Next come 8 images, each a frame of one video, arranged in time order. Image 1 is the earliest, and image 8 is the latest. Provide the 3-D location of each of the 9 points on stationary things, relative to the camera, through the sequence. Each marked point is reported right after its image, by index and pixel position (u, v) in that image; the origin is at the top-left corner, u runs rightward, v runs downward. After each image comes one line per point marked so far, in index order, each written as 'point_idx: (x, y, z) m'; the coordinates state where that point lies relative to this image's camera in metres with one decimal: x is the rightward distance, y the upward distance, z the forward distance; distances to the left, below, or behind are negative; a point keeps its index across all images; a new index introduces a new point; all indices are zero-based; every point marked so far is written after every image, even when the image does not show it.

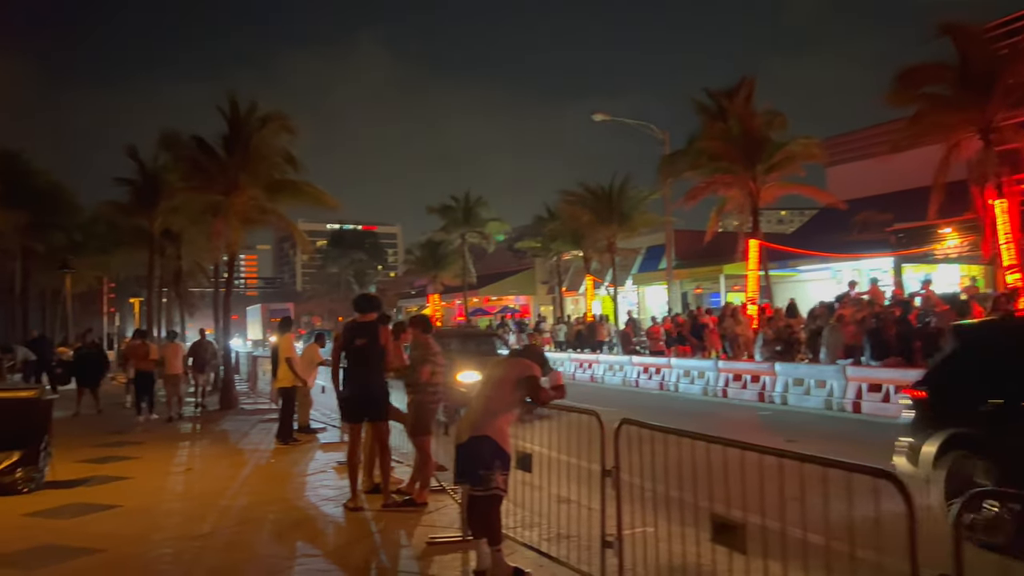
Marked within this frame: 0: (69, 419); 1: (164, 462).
0: (-9.0, -2.7, +16.5) m
1: (-4.9, -2.4, +11.4) m
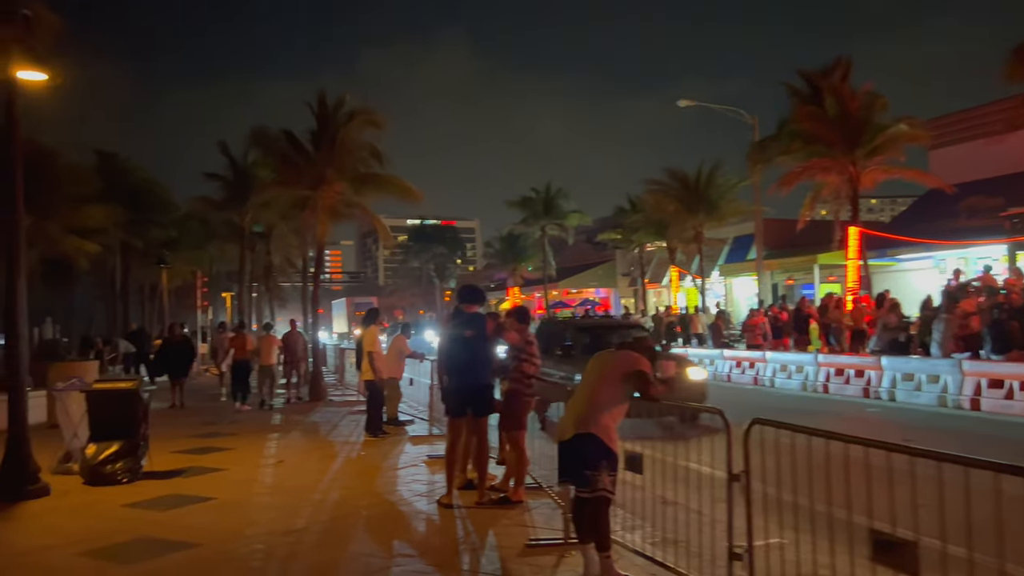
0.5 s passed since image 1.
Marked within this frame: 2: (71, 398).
0: (-7.2, -2.5, +16.9) m
1: (-3.6, -2.3, +11.4) m
2: (-5.6, -1.4, +10.3) m
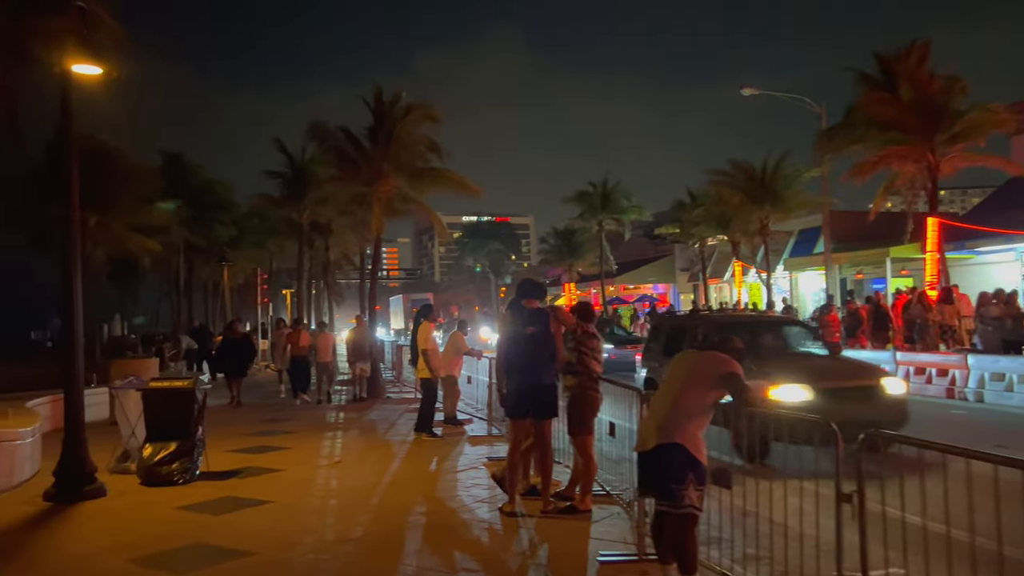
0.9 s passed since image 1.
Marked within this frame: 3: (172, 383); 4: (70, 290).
0: (-6.0, -2.5, +16.9) m
1: (-2.7, -2.3, +11.1) m
2: (-4.8, -1.4, +10.2) m
3: (-3.9, -1.1, +9.4) m
4: (-4.7, 0.0, +8.6) m
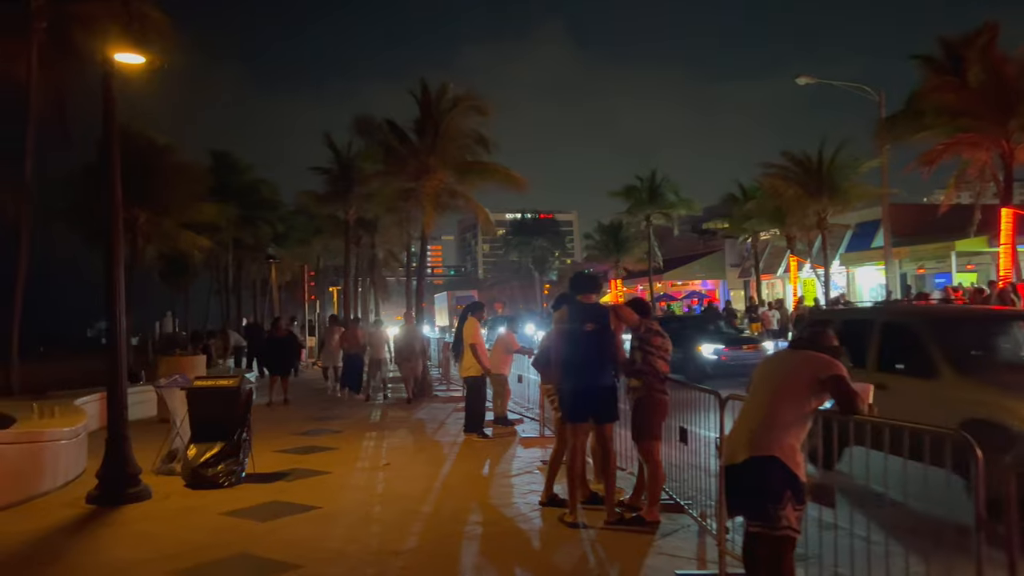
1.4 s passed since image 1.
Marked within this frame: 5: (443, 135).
0: (-5.0, -2.4, +16.6) m
1: (-2.0, -2.2, +10.8) m
2: (-4.1, -1.3, +9.9) m
3: (-3.3, -1.1, +9.1) m
4: (-4.1, 0.0, +8.3) m
5: (-1.7, +3.8, +19.9) m
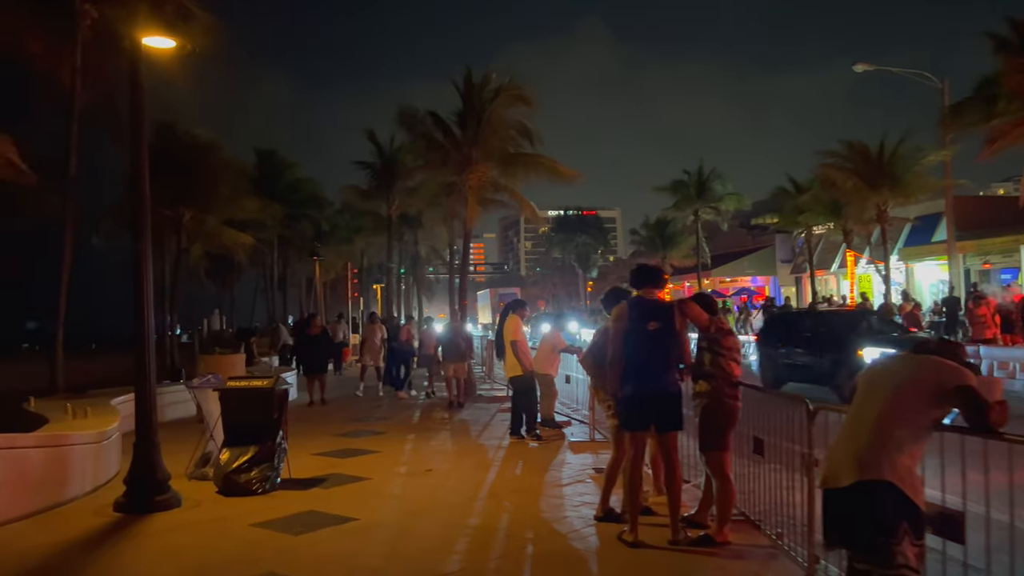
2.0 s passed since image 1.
0: (-4.0, -2.3, +16.2) m
1: (-1.4, -2.2, +10.2) m
2: (-3.6, -1.3, +9.5) m
3: (-2.8, -1.0, +8.6) m
4: (-3.6, +0.1, +7.9) m
5: (-0.6, +3.8, +19.3) m
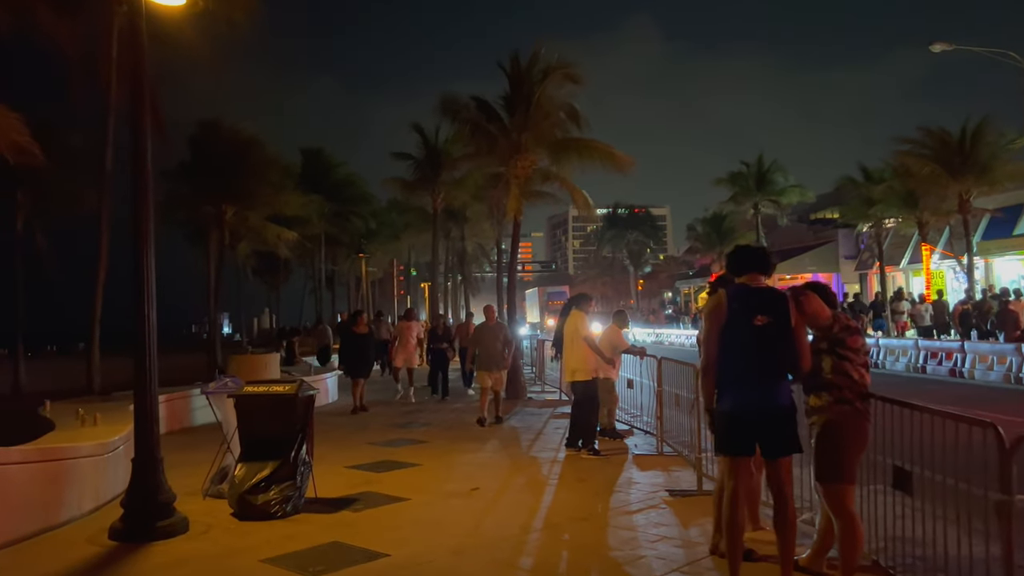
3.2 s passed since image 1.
0: (-3.0, -2.3, +15.2) m
1: (-0.7, -2.1, +9.0) m
2: (-3.0, -1.2, +8.4) m
3: (-2.2, -0.9, +7.5) m
4: (-3.1, +0.1, +6.8) m
5: (+0.6, +3.9, +18.0) m
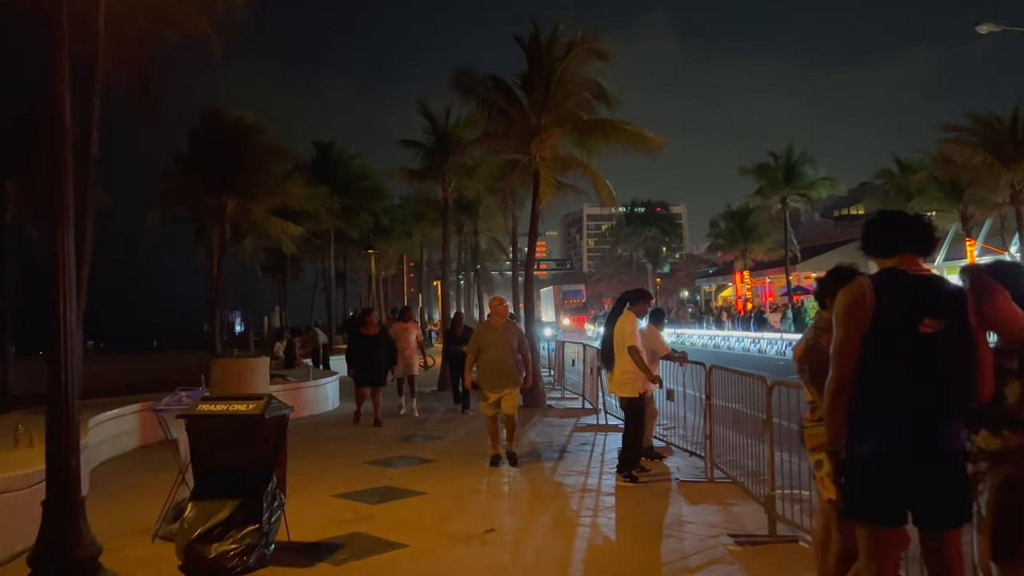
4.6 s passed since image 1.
0: (-2.7, -2.2, +13.6) m
1: (-0.5, -2.0, +7.4) m
2: (-2.8, -1.1, +6.8) m
3: (-2.0, -0.9, +5.9) m
4: (-2.9, +0.2, +5.2) m
5: (+0.9, +4.0, +16.4) m
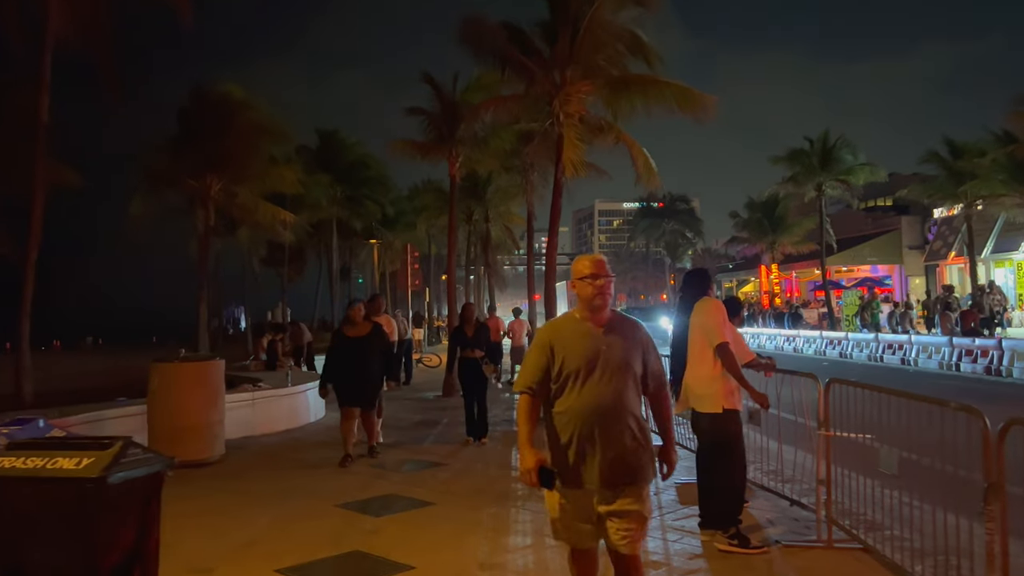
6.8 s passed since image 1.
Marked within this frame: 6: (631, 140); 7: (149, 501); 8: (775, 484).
0: (-2.5, -2.0, +11.0) m
1: (-0.3, -1.9, +4.8) m
2: (-2.6, -1.0, +4.3) m
3: (-1.9, -0.7, +3.3) m
4: (-2.8, +0.4, +2.6) m
5: (+1.2, +4.2, +13.7) m
6: (+2.1, +2.7, +14.8) m
7: (-1.5, -0.9, +3.5) m
8: (+2.4, -1.8, +7.5) m
